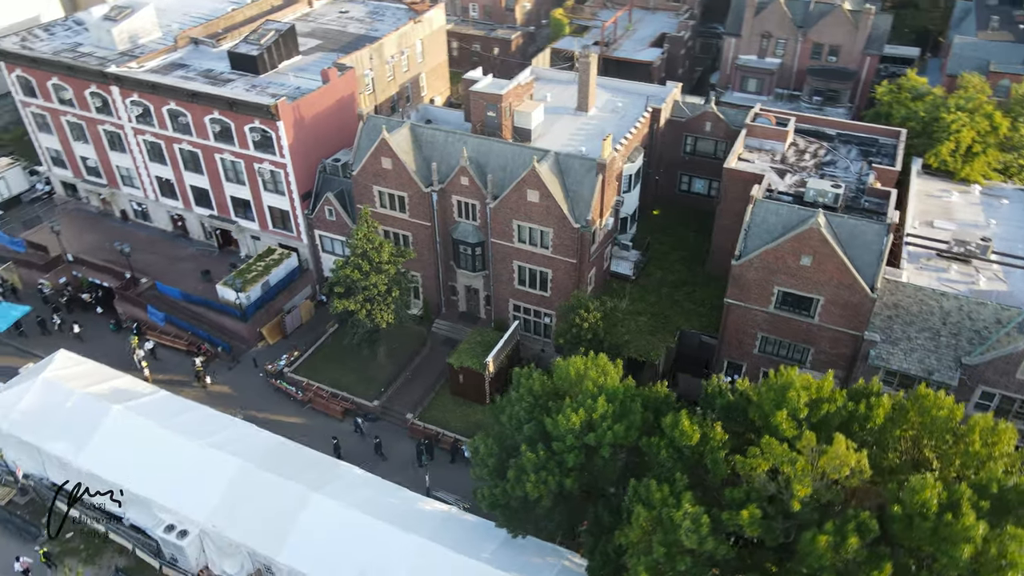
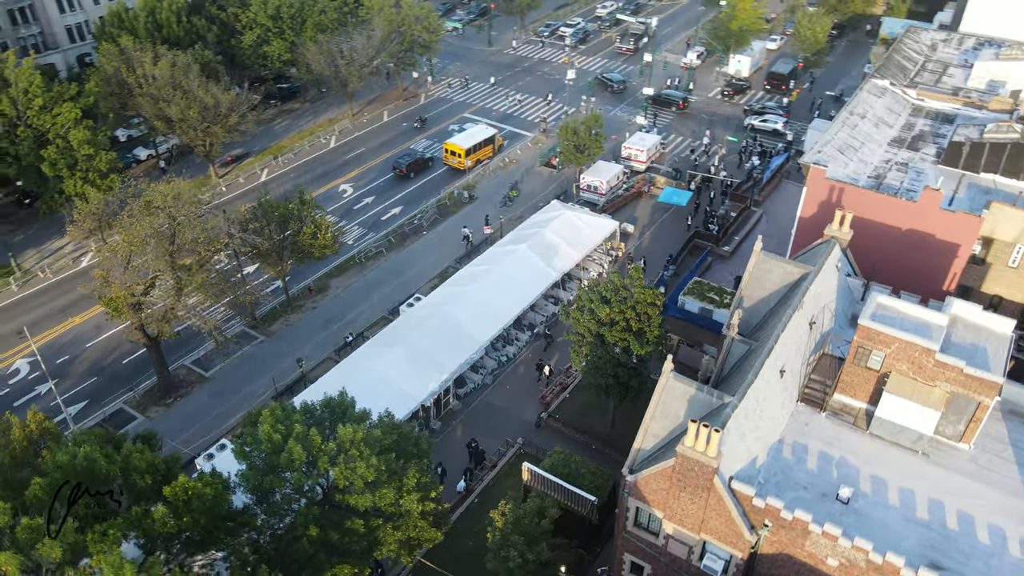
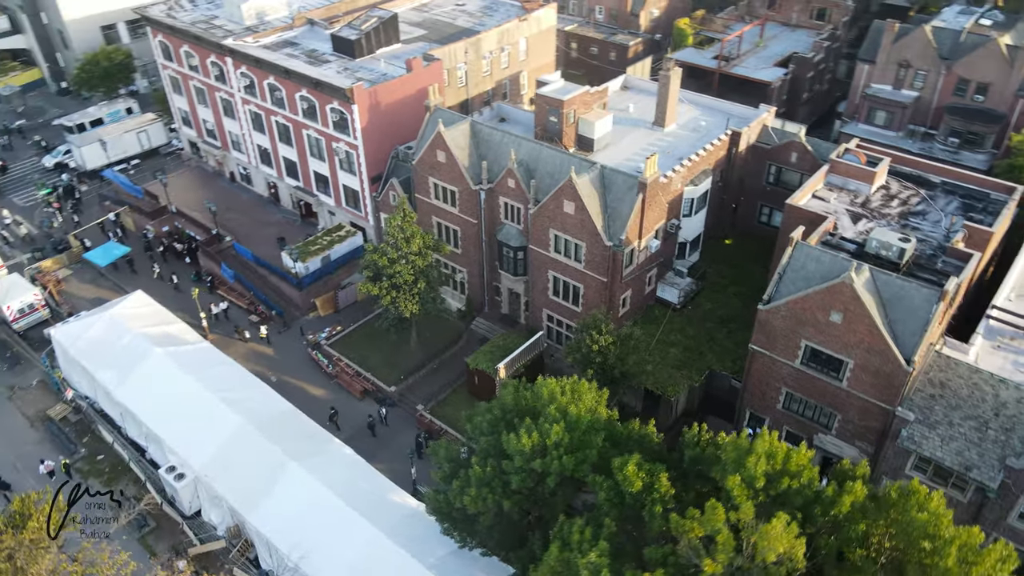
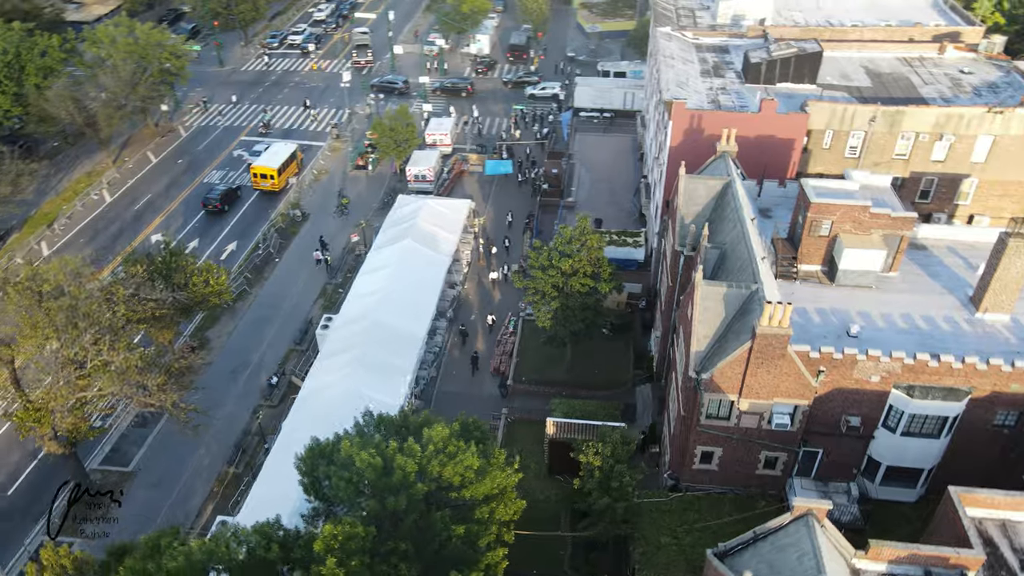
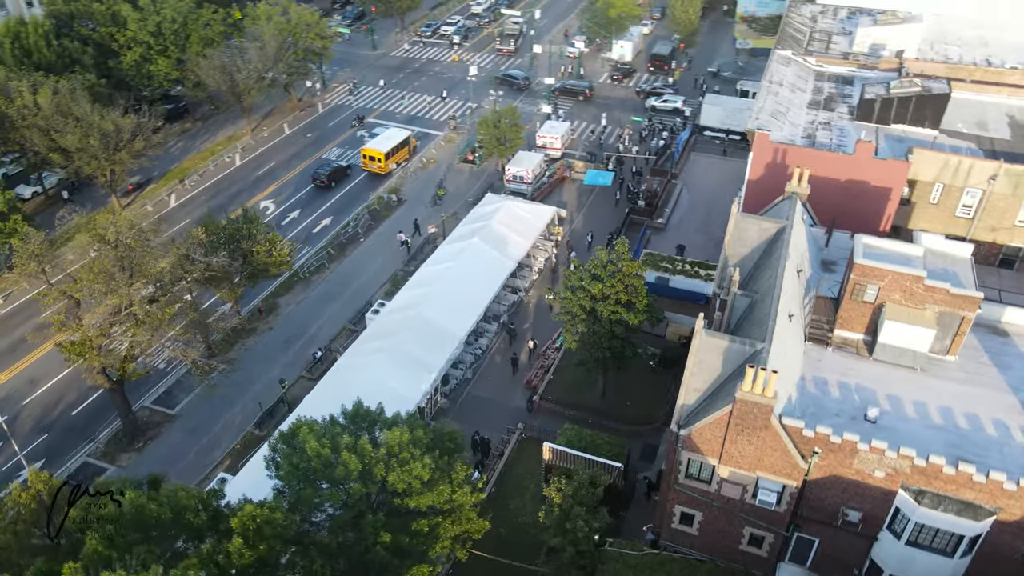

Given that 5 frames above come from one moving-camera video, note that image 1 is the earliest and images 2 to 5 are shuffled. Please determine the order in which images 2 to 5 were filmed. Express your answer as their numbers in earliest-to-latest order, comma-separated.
3, 4, 5, 2
